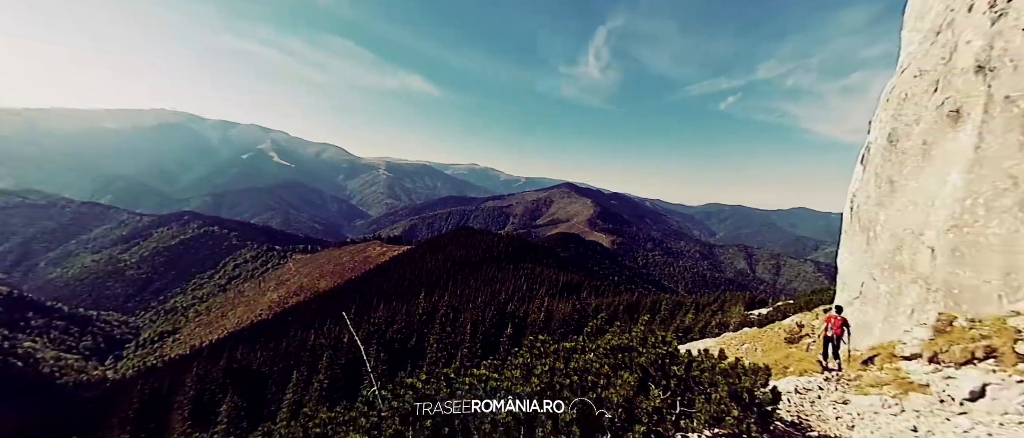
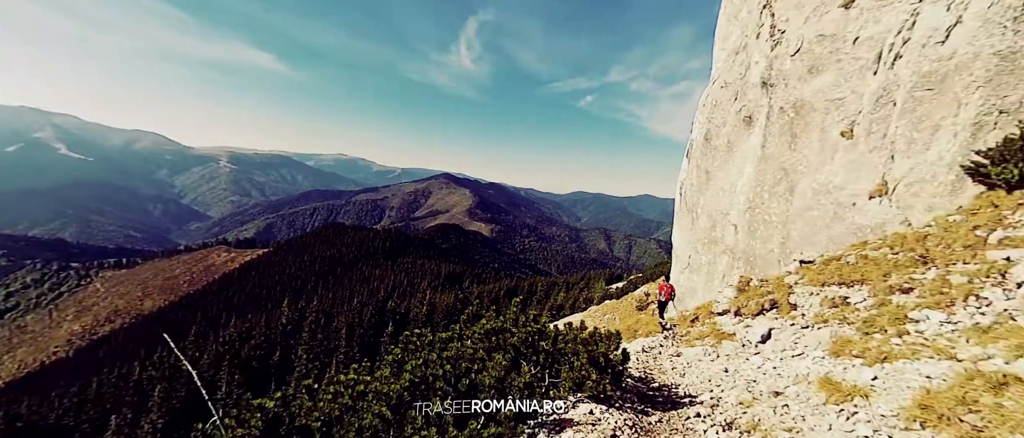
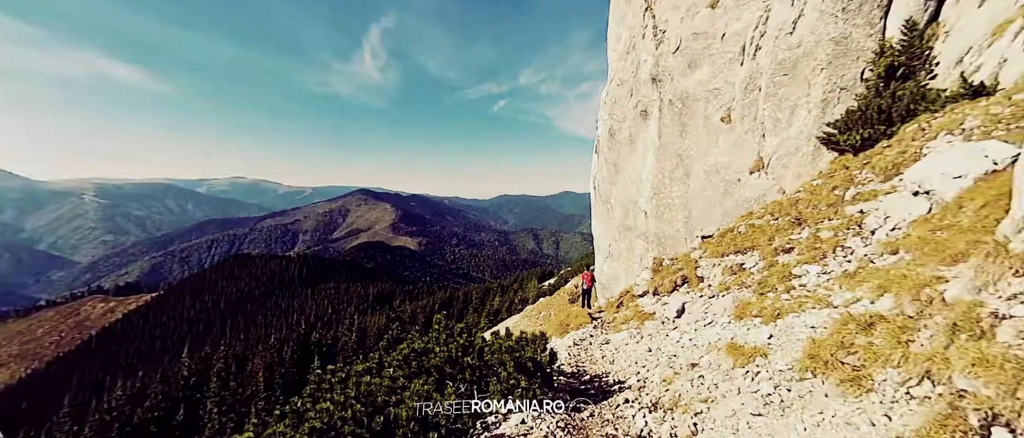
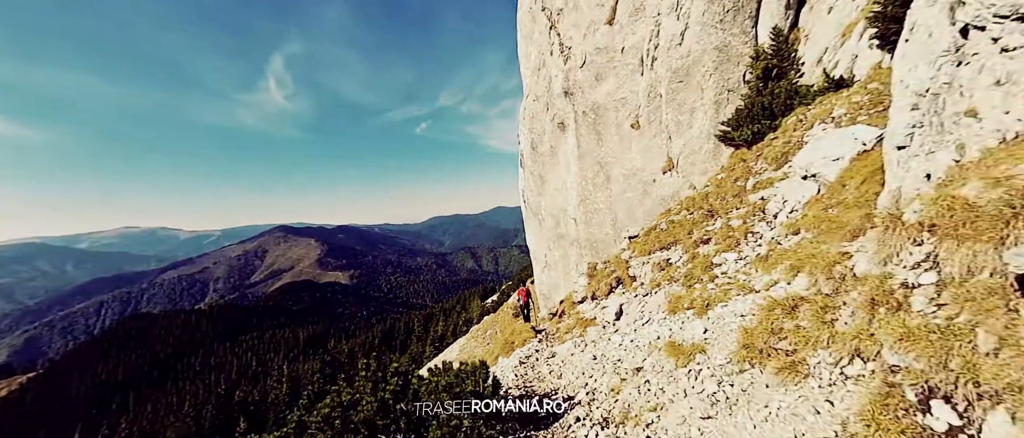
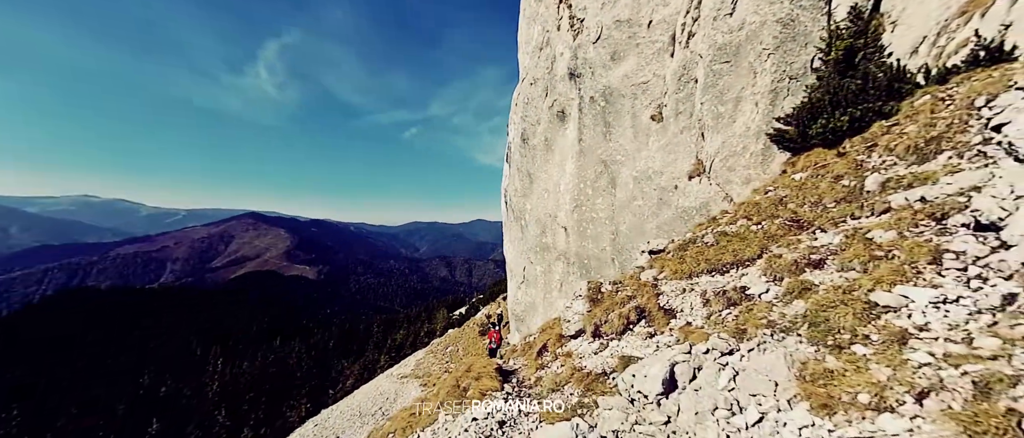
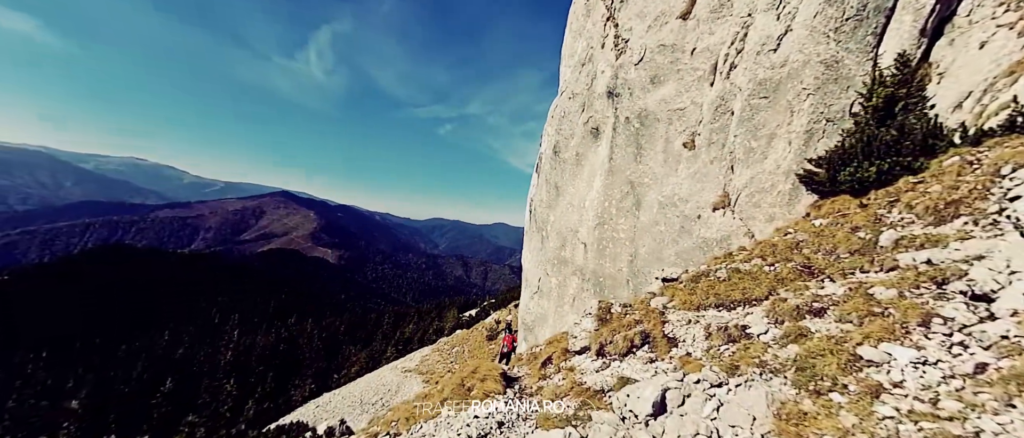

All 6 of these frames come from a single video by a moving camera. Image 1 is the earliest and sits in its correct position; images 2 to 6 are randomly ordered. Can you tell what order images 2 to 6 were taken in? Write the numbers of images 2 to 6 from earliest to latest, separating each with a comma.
2, 3, 4, 6, 5
